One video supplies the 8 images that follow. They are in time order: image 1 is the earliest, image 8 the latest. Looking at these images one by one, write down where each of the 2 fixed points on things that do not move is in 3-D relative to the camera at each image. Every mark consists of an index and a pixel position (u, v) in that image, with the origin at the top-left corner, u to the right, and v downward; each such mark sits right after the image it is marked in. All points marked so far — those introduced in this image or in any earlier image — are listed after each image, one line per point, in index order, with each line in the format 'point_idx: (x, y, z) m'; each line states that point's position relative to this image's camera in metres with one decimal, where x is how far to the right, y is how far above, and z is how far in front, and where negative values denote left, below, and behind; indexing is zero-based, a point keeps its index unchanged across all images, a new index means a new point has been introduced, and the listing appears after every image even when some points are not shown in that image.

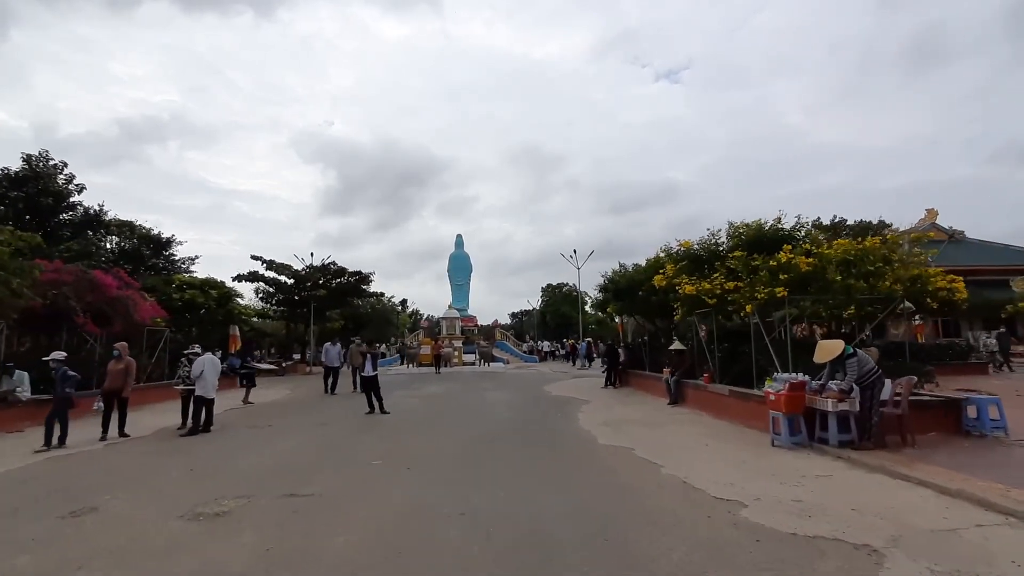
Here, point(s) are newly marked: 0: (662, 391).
0: (+5.5, -3.8, +18.8) m
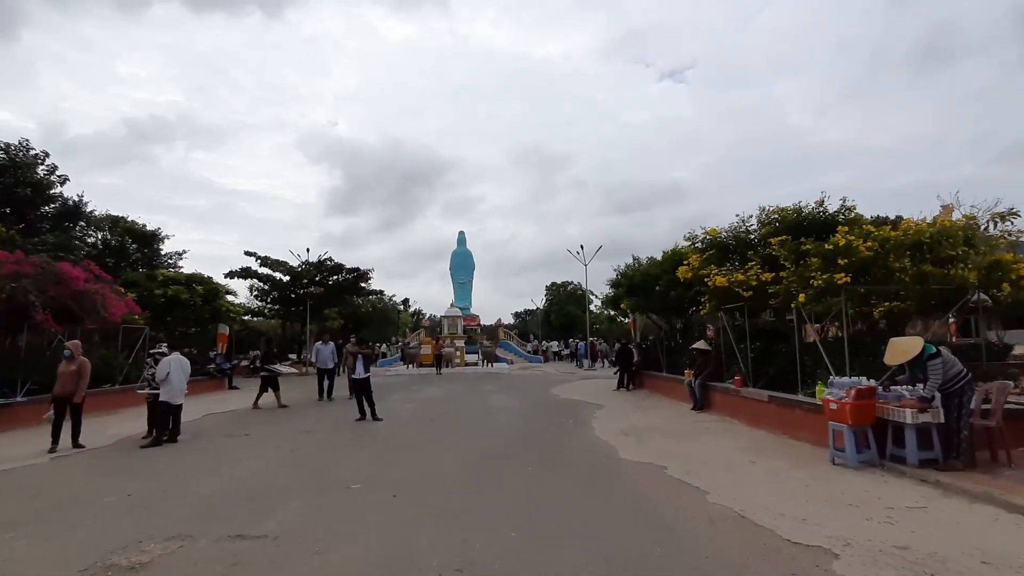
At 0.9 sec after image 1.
0: (+5.7, -3.6, +17.1) m
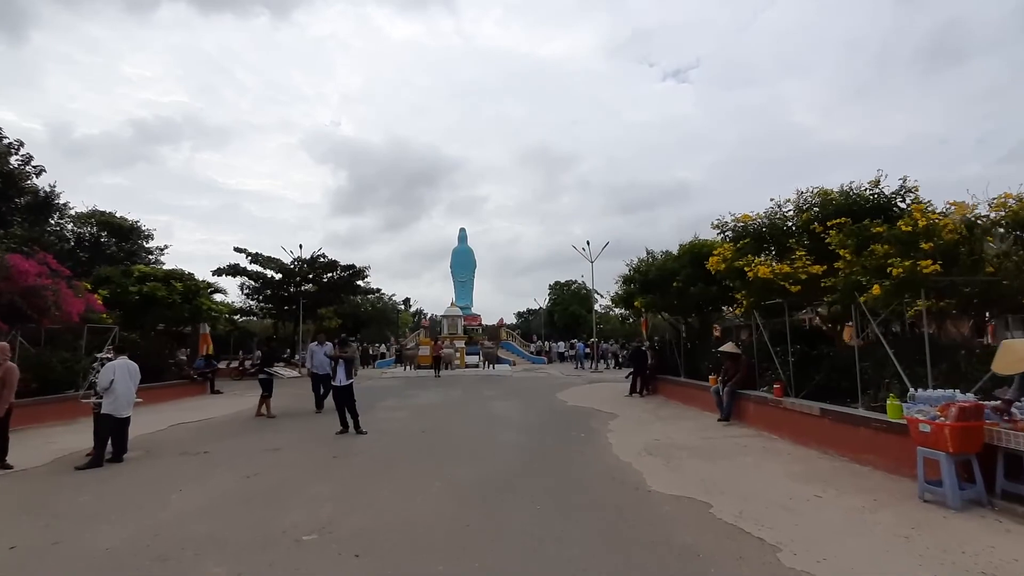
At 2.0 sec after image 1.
0: (+5.8, -3.4, +15.2) m
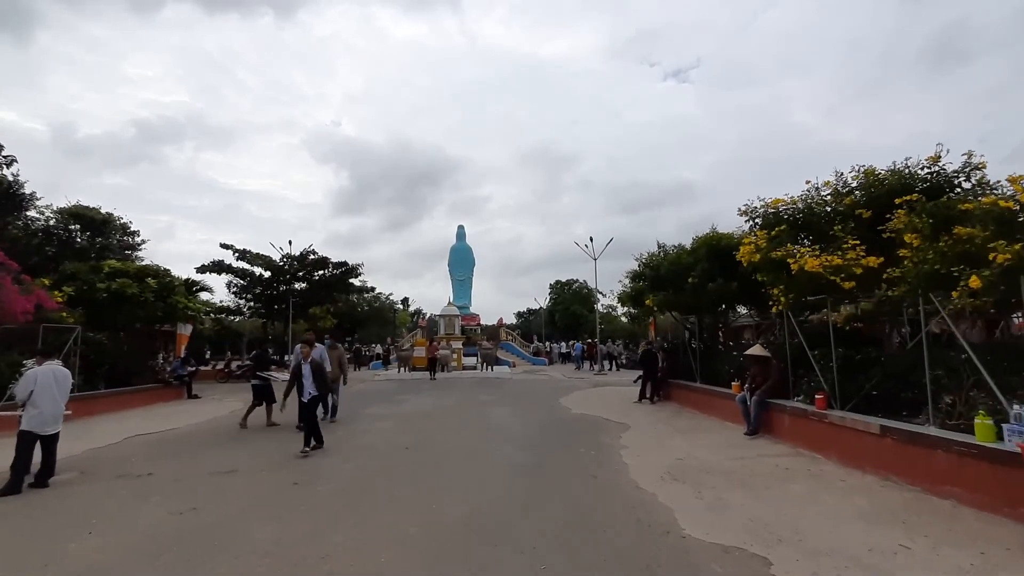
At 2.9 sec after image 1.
0: (+5.8, -3.3, +13.5) m
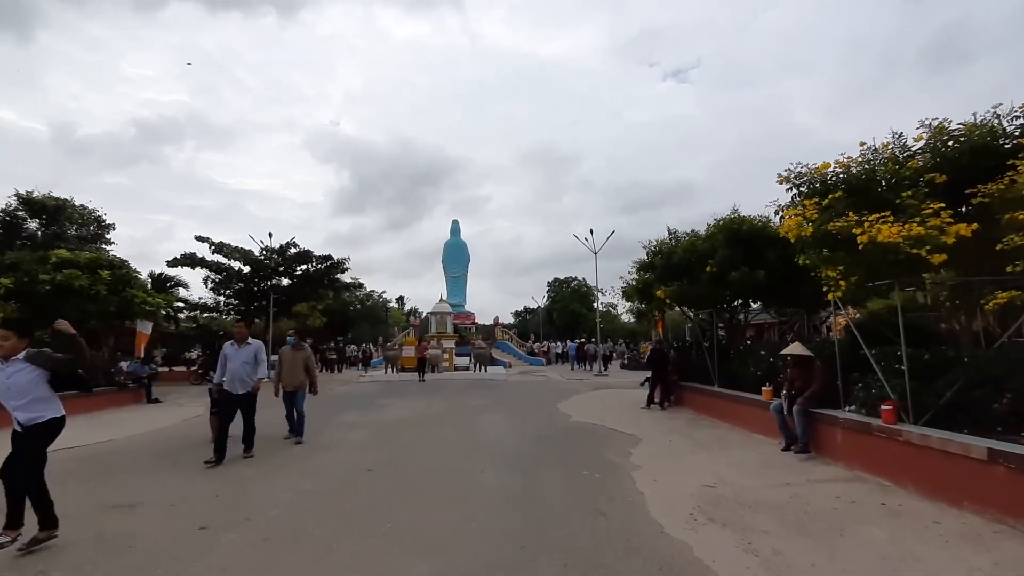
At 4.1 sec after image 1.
0: (+5.5, -3.0, +11.4) m
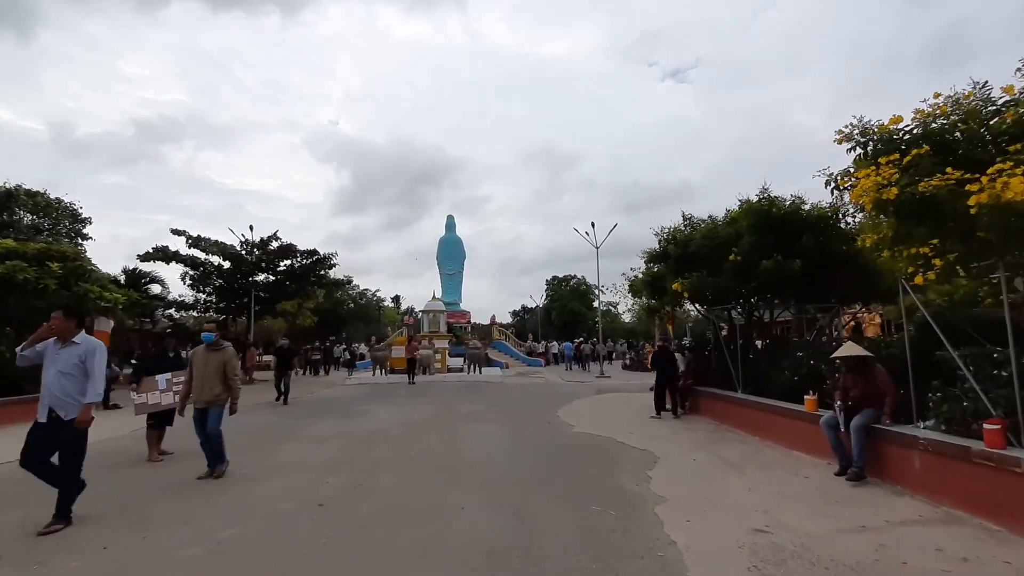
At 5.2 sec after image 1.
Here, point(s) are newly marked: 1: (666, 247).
0: (+5.4, -2.8, +9.5) m
1: (+4.4, +1.2, +14.3) m
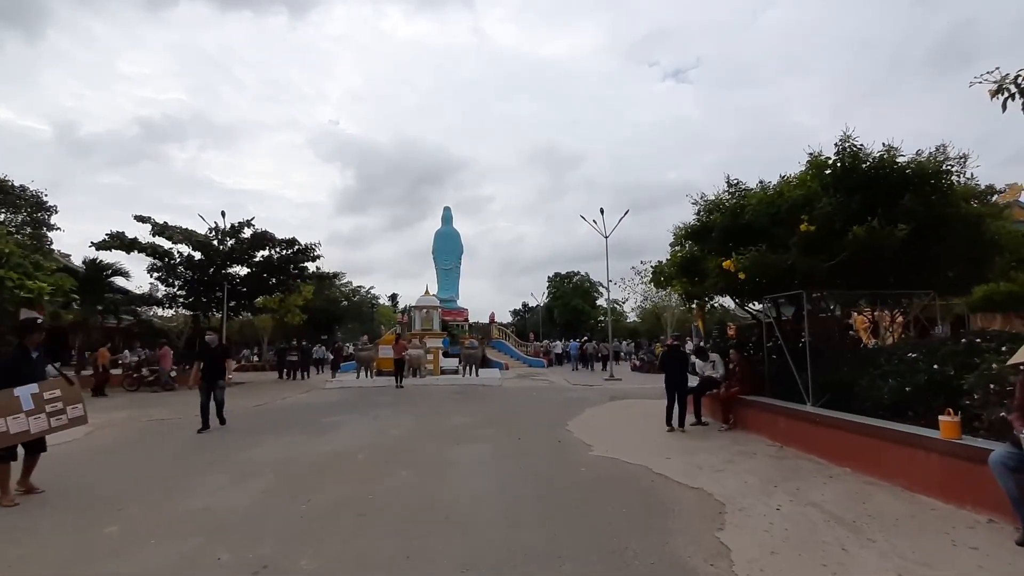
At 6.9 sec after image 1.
0: (+5.4, -2.5, +6.5) m
1: (+4.4, +1.5, +11.3) m
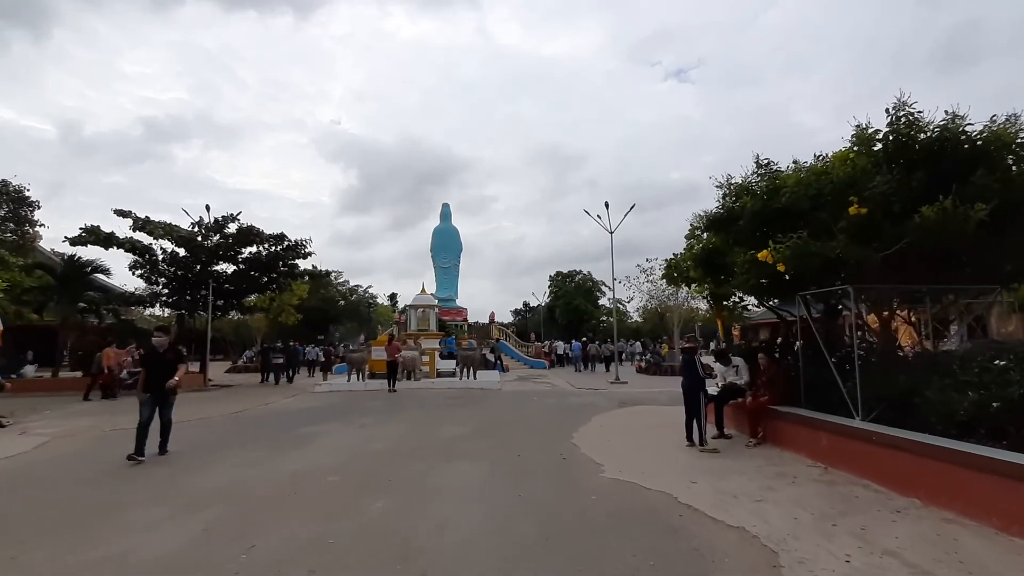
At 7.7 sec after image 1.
0: (+5.3, -2.4, +5.1) m
1: (+4.4, +1.6, +9.9) m
